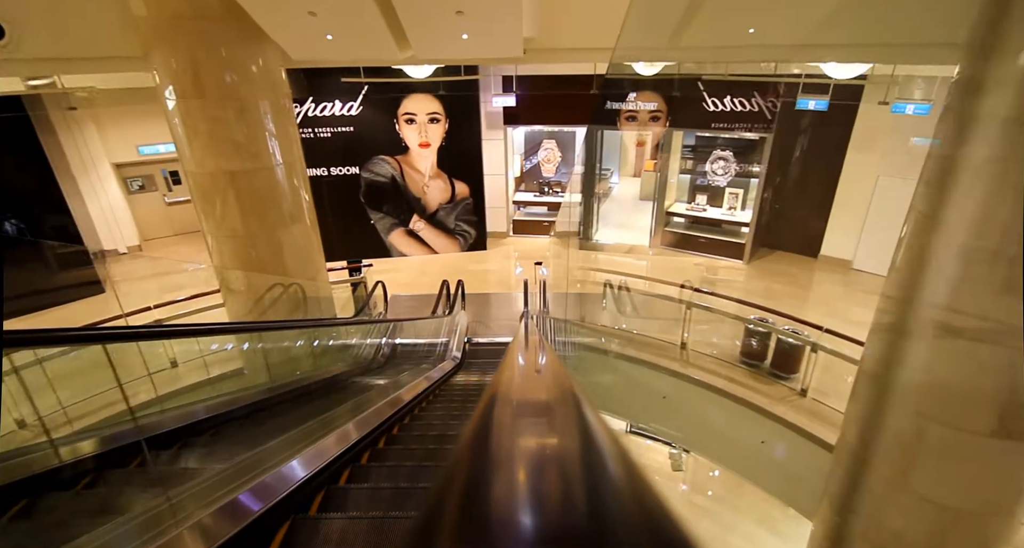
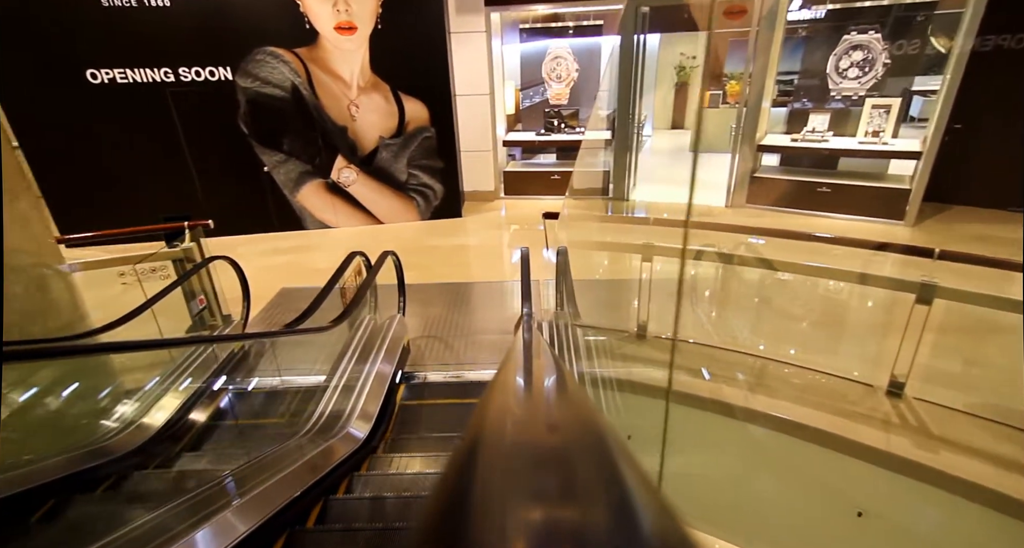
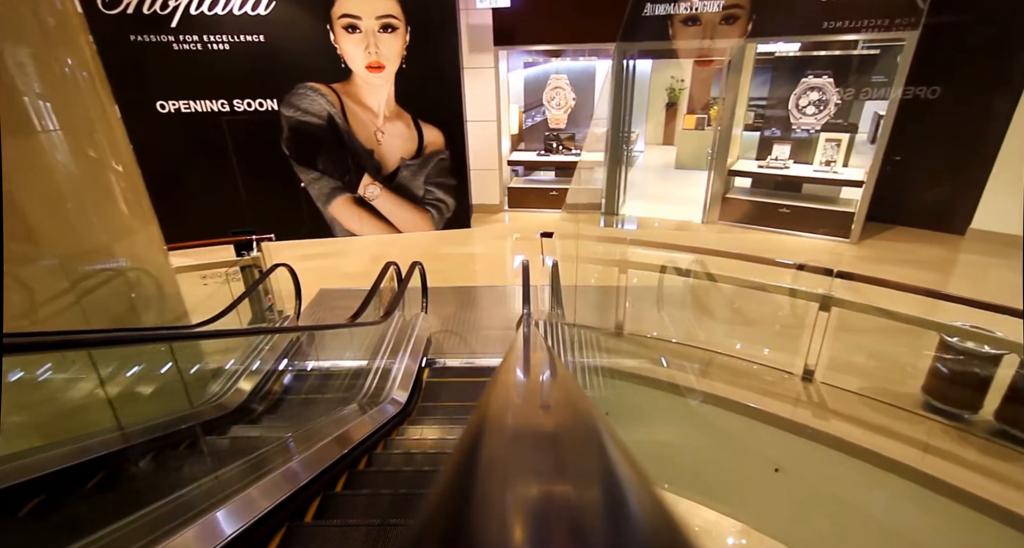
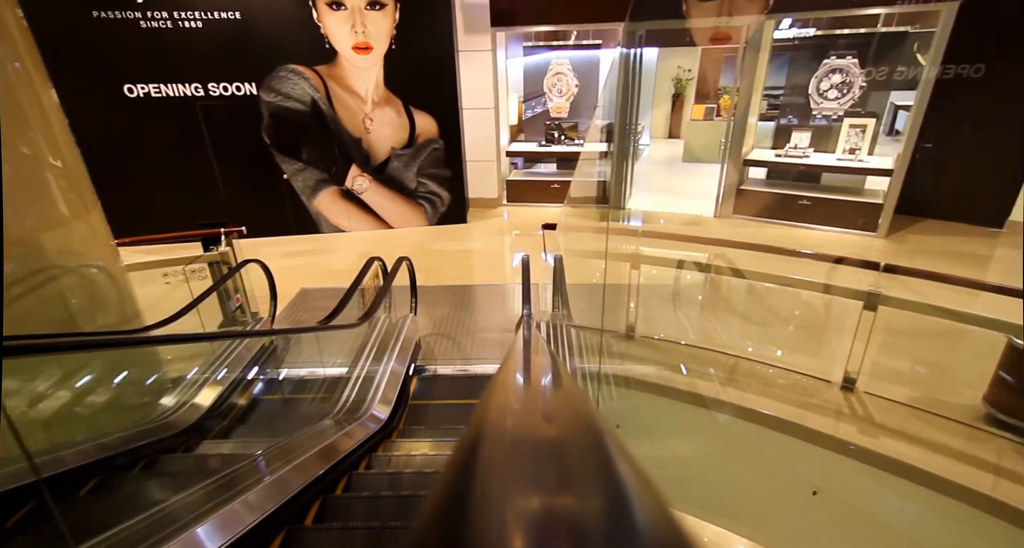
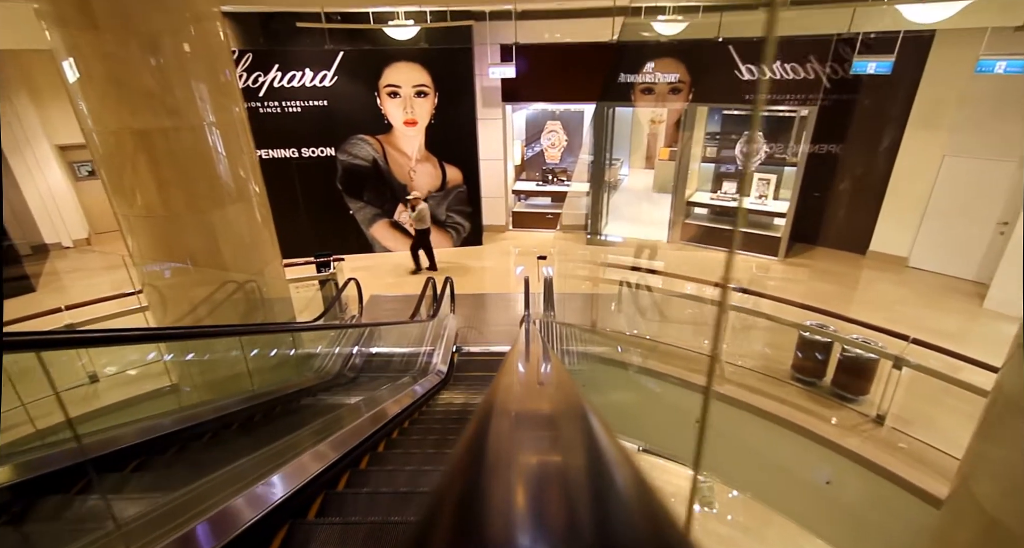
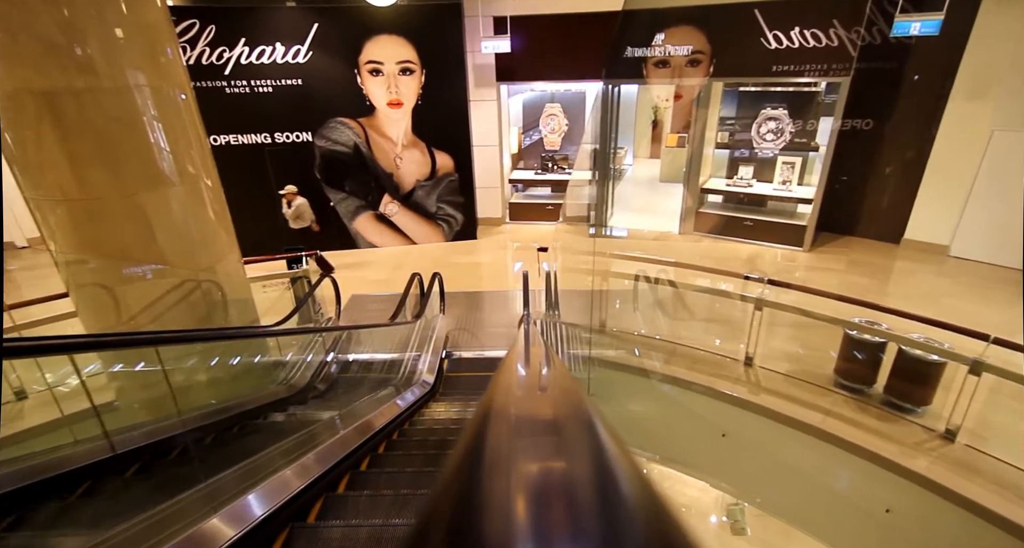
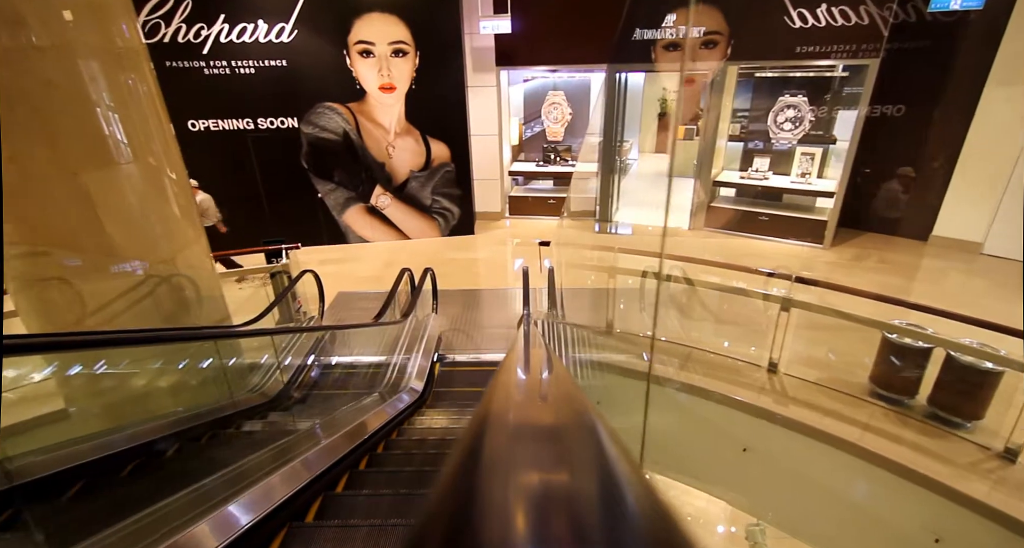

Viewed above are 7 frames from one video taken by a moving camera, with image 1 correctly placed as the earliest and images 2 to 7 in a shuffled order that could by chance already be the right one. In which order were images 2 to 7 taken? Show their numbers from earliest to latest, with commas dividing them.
5, 6, 7, 3, 4, 2
